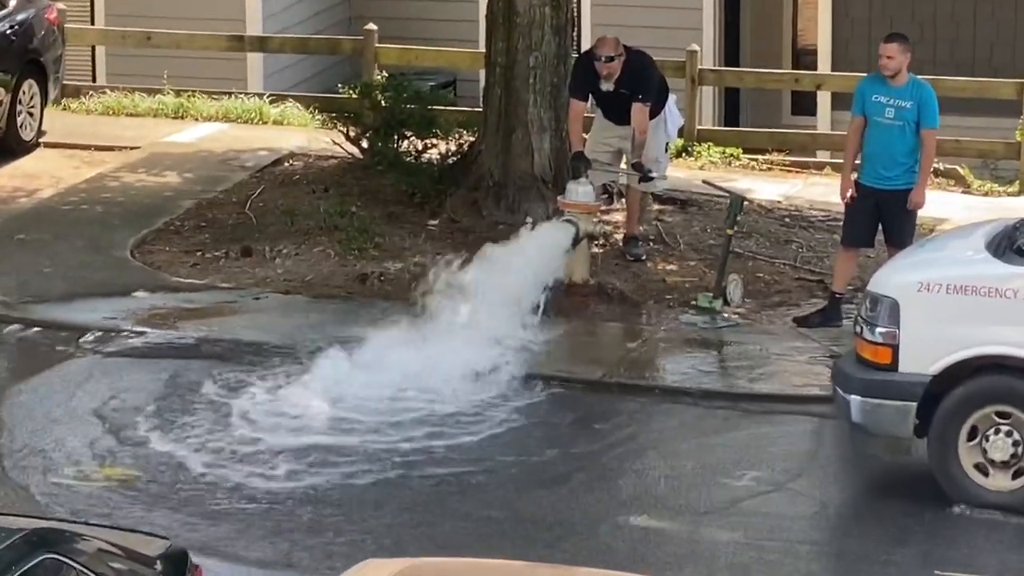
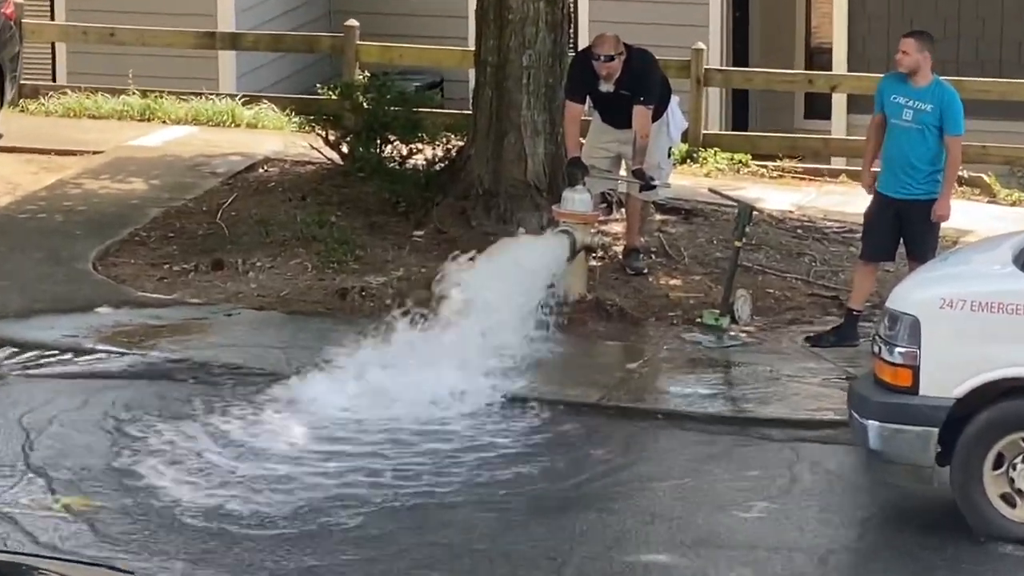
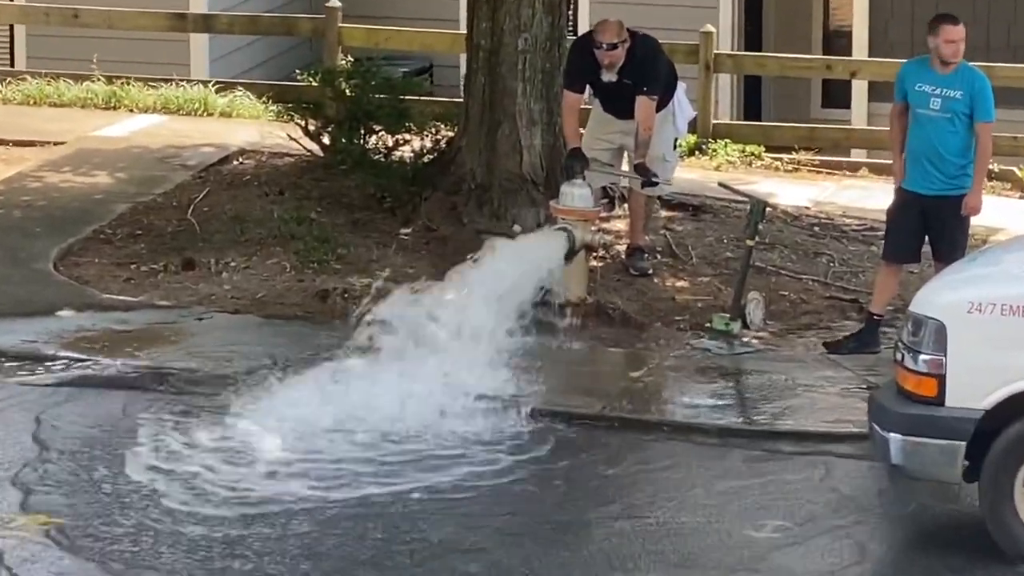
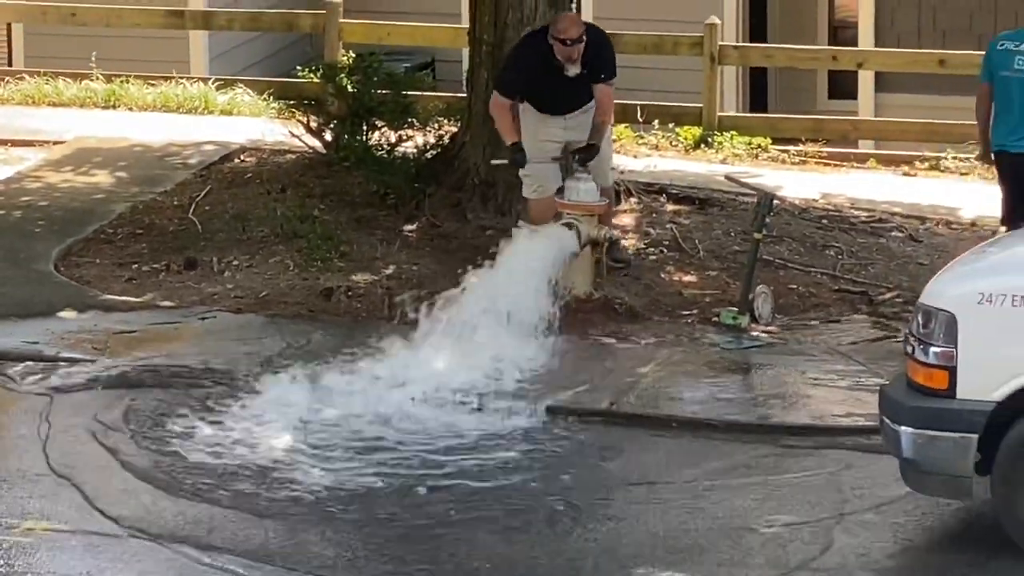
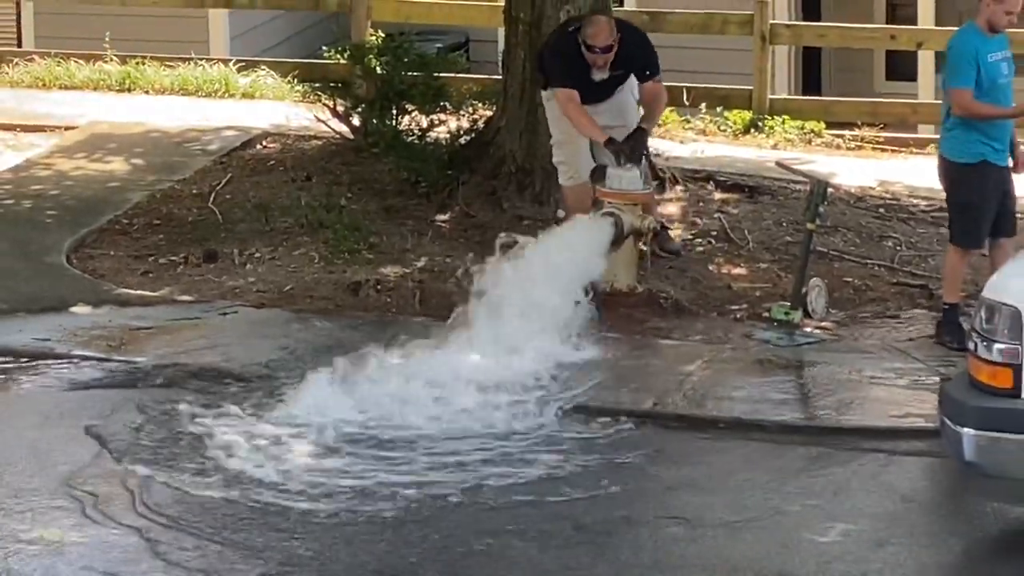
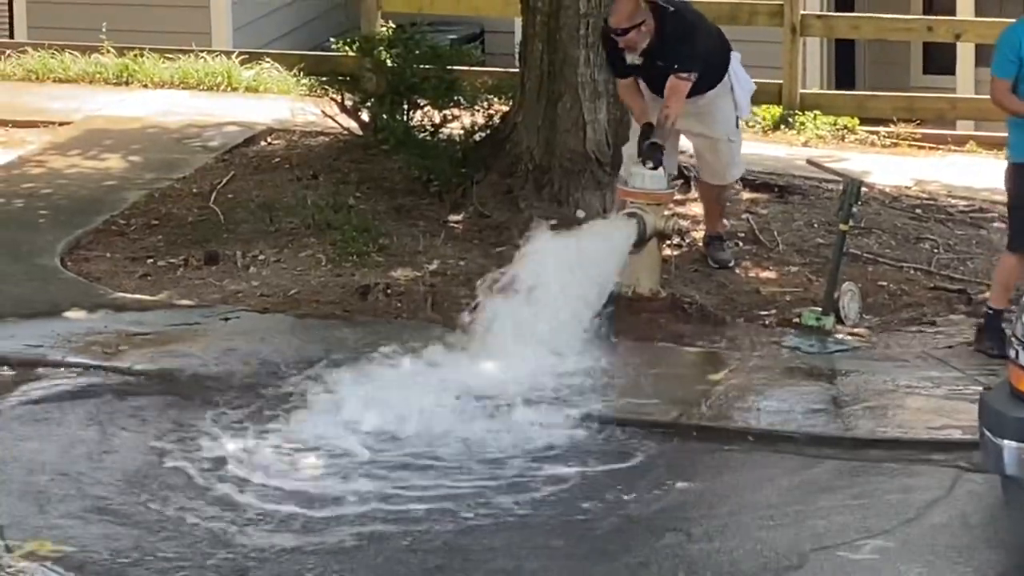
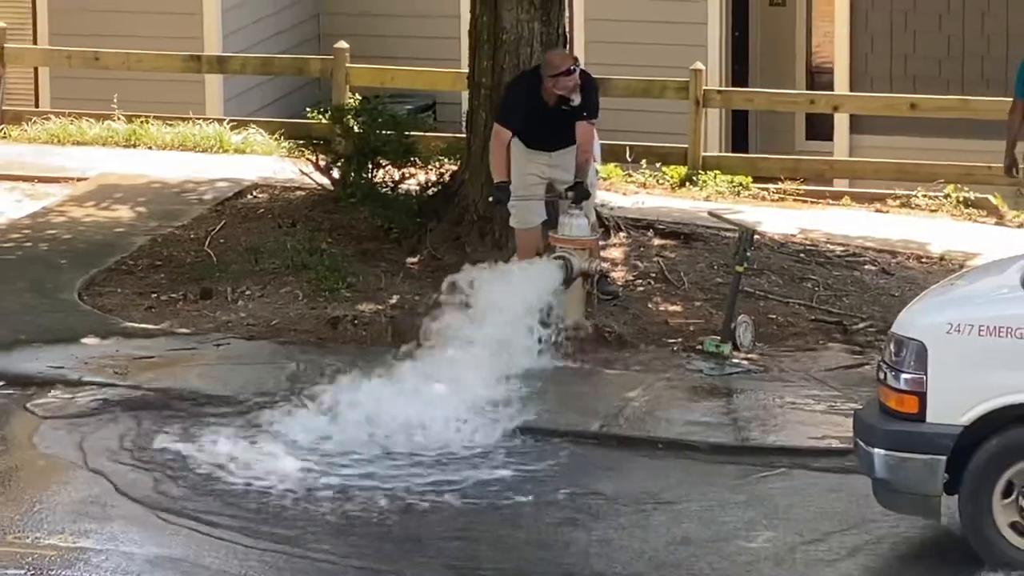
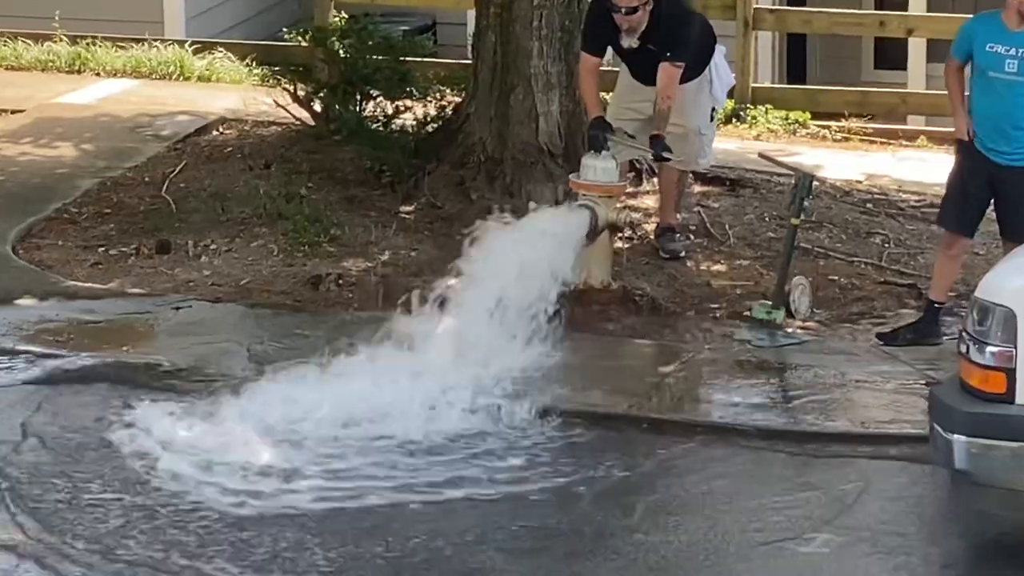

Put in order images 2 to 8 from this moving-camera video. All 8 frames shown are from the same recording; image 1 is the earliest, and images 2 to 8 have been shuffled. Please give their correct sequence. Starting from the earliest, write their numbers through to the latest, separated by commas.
2, 3, 8, 6, 5, 4, 7
